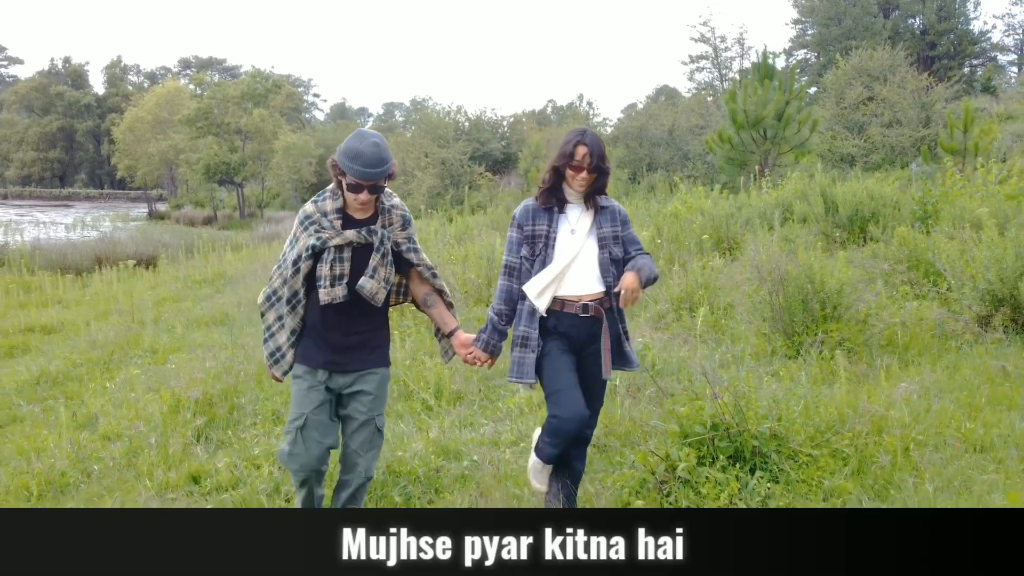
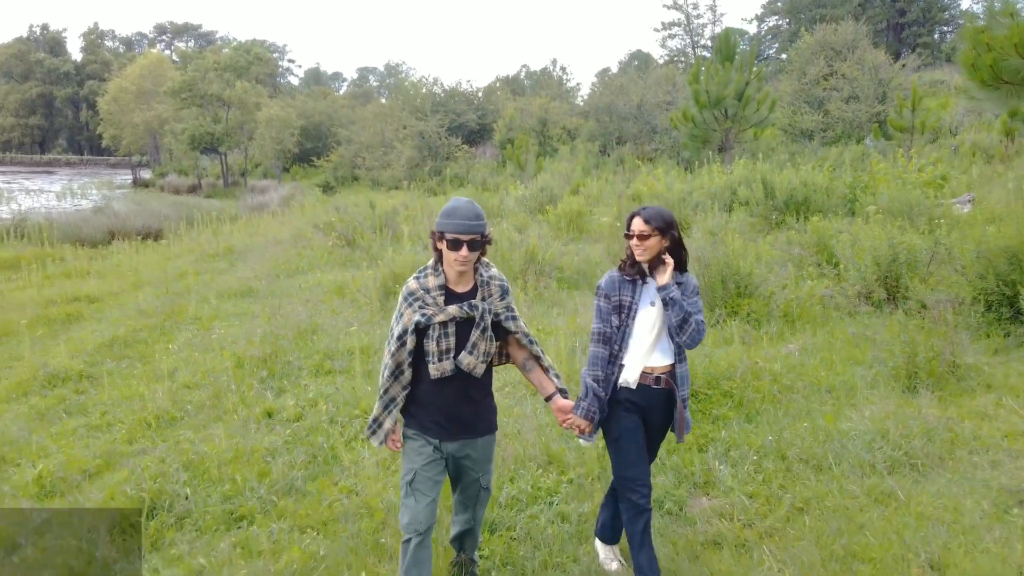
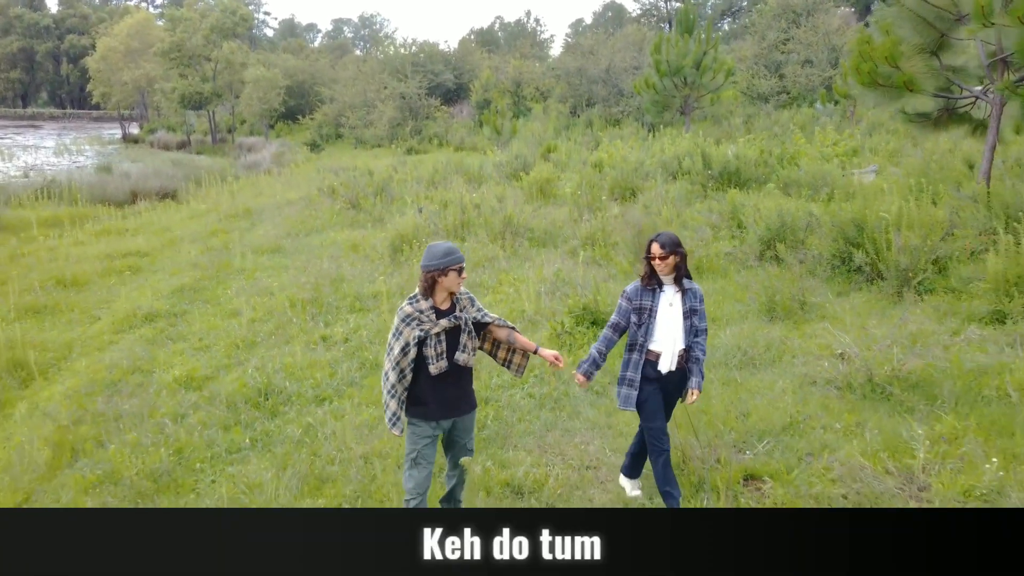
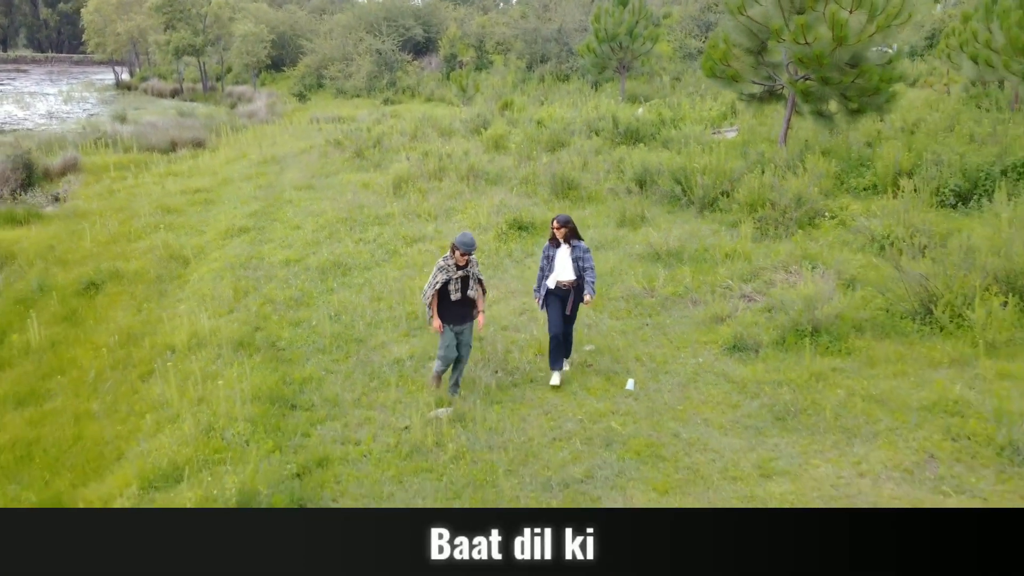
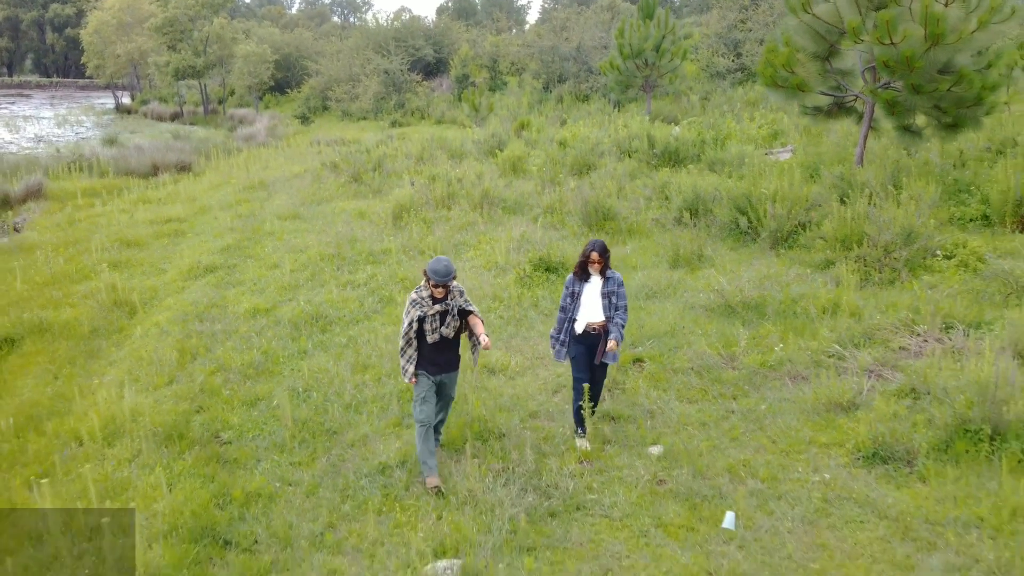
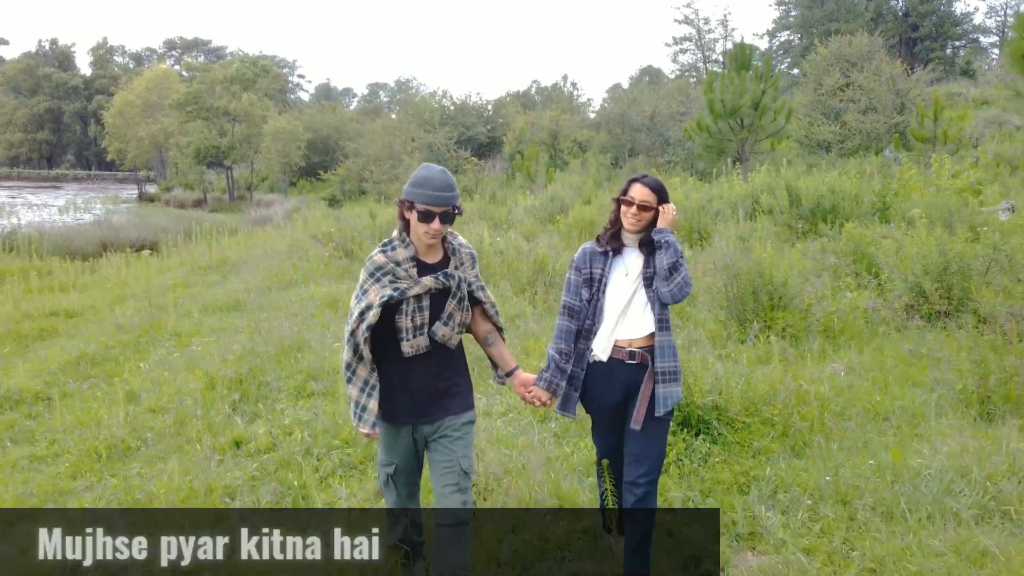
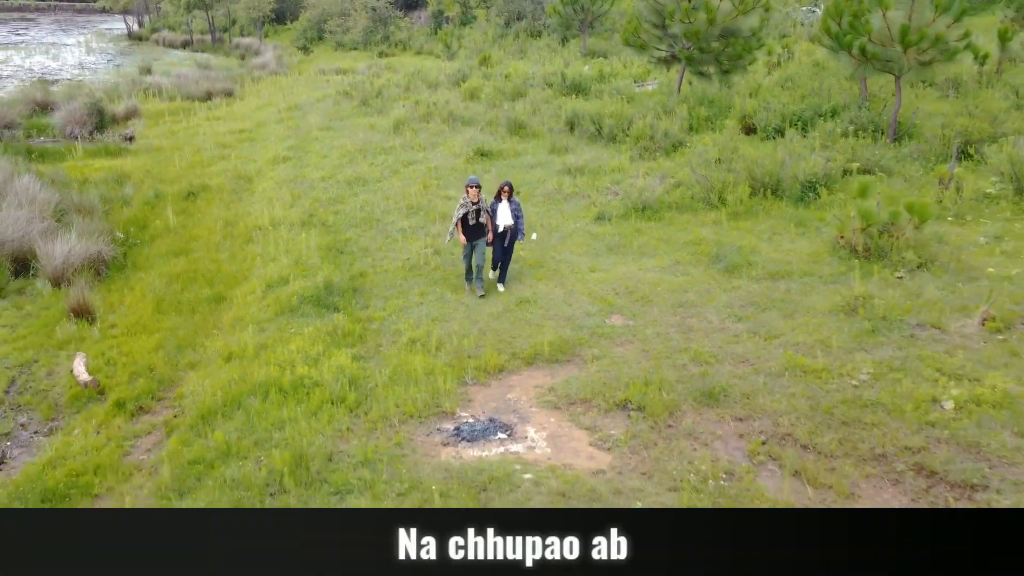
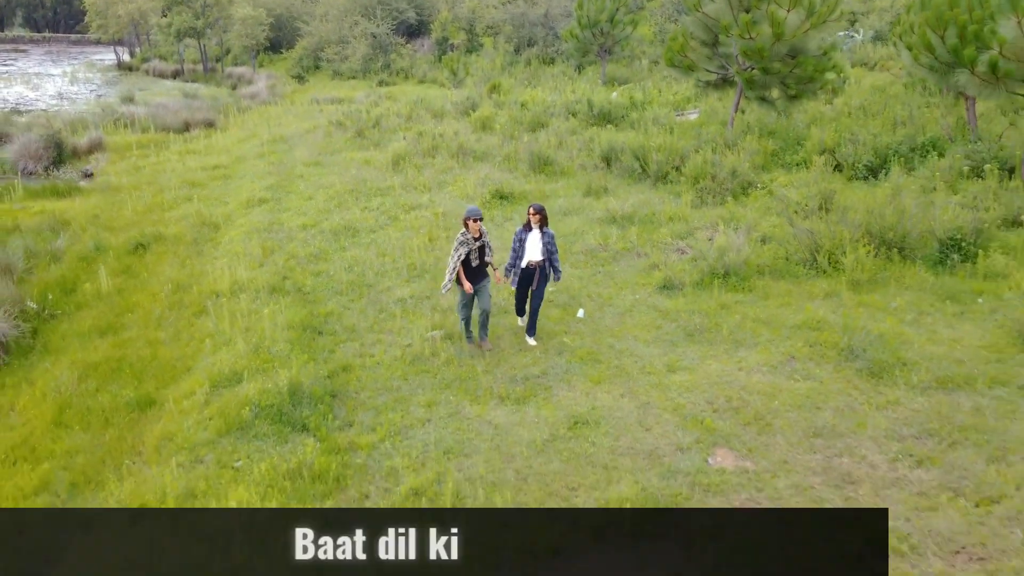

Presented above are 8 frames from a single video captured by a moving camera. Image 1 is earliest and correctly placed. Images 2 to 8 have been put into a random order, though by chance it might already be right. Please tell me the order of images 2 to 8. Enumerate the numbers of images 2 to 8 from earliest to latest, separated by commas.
6, 2, 3, 5, 4, 8, 7
